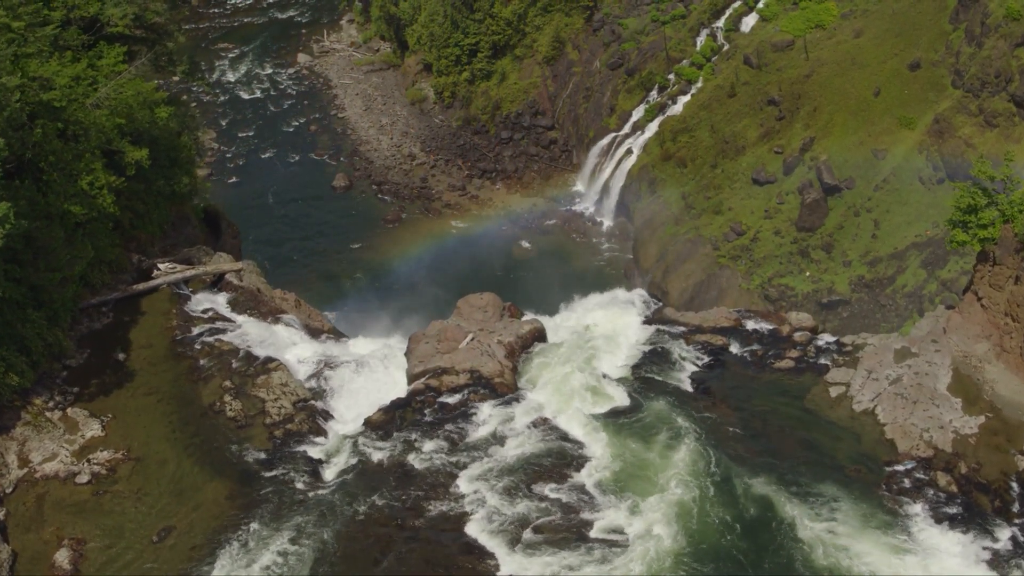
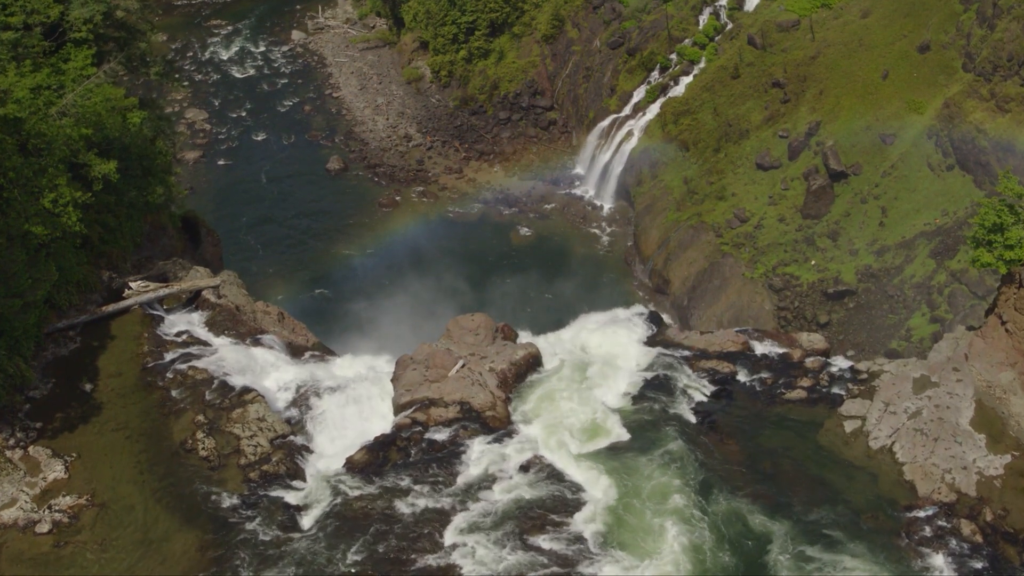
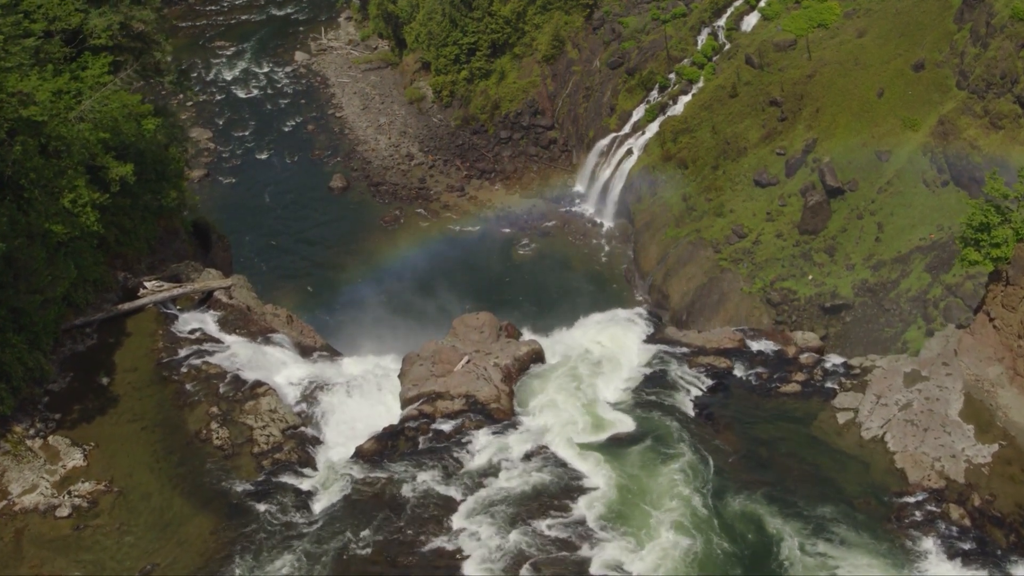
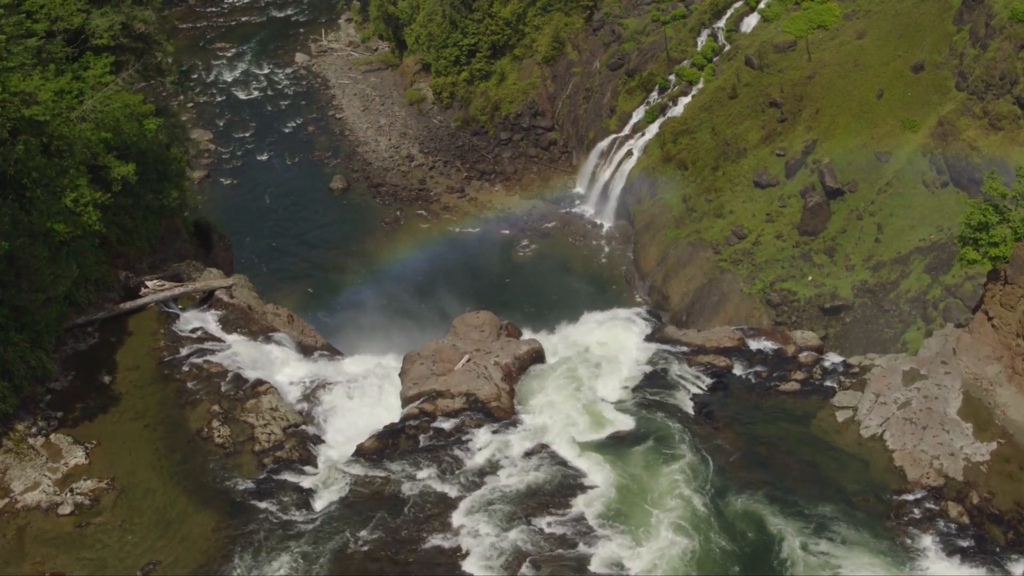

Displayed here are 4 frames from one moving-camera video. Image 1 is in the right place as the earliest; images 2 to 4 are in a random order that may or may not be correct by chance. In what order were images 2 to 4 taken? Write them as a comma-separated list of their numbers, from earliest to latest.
4, 3, 2
